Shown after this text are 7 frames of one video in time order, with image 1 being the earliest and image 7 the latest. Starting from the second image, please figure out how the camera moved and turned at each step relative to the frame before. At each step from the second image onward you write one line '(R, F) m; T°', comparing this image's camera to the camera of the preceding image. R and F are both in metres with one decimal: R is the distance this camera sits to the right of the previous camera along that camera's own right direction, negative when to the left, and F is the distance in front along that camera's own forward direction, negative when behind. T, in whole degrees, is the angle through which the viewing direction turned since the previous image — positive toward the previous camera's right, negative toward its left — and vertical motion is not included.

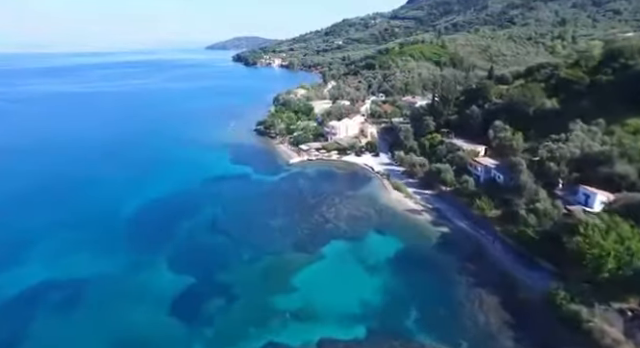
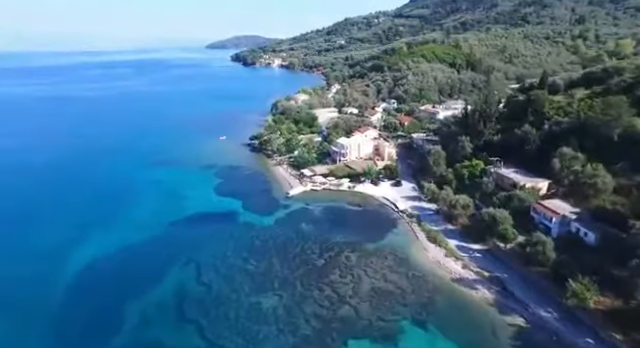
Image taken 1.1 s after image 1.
(-0.6, +8.1) m; 0°
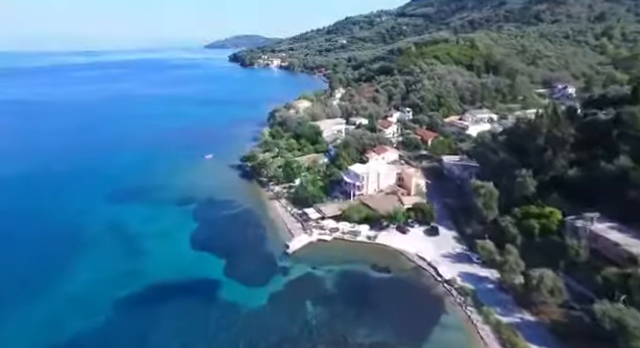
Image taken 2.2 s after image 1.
(-0.7, +8.1) m; 0°
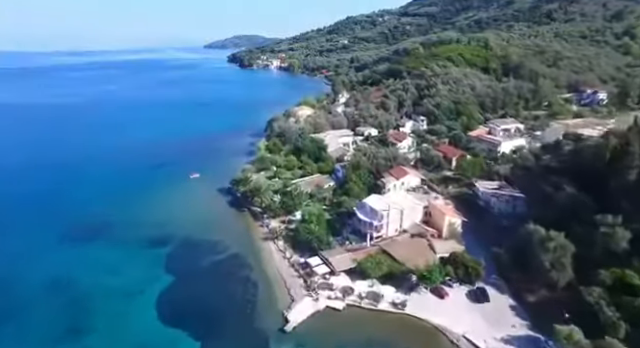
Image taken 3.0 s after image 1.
(-0.4, +6.1) m; 0°
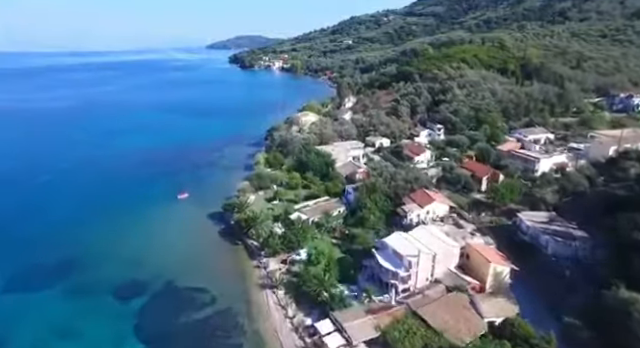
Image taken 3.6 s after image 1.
(-0.4, +4.7) m; 0°
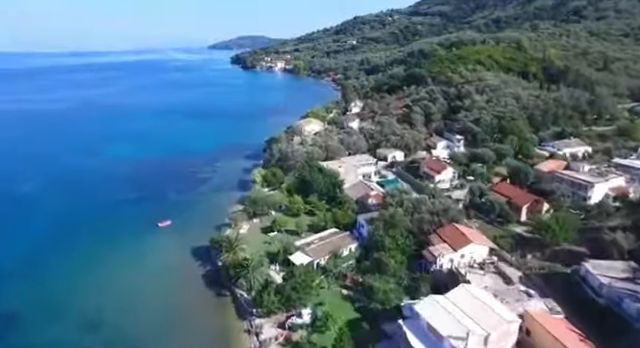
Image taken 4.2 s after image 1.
(-0.2, +4.8) m; 0°
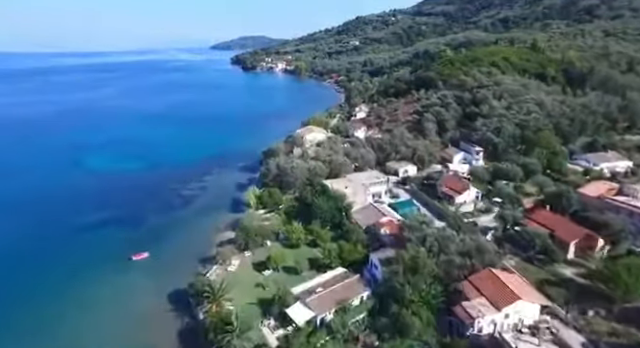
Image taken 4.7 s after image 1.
(-0.1, +4.1) m; 0°
